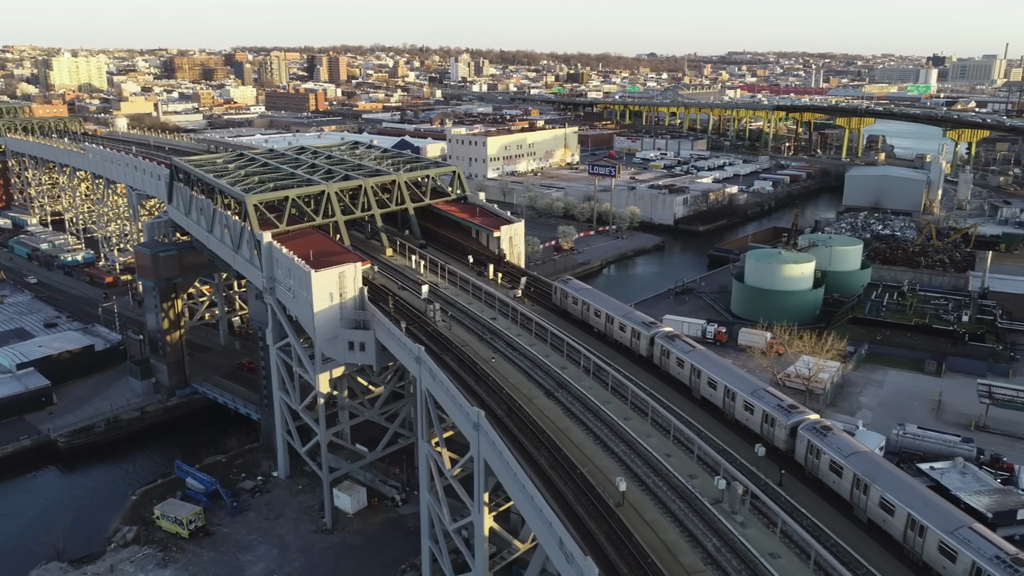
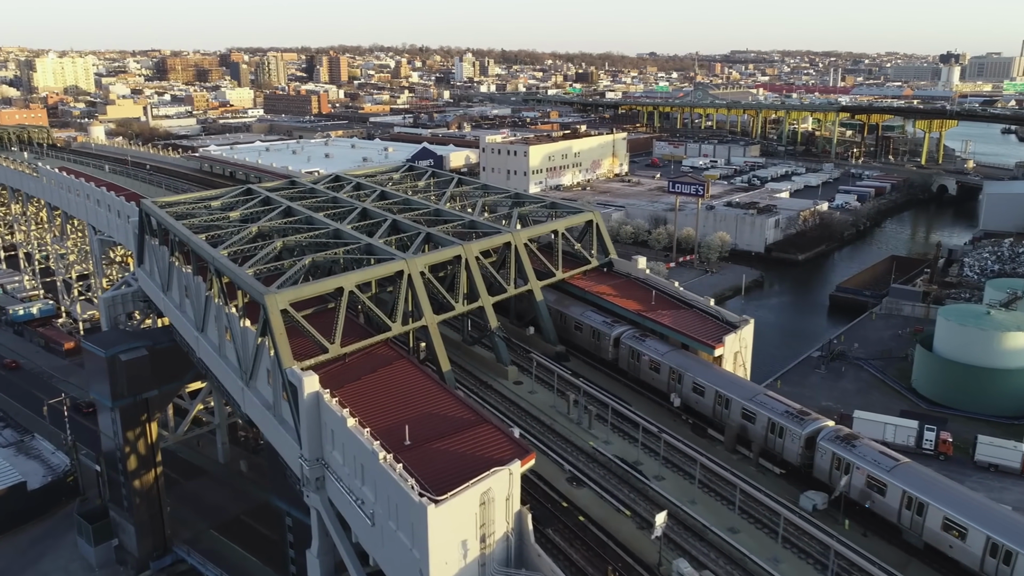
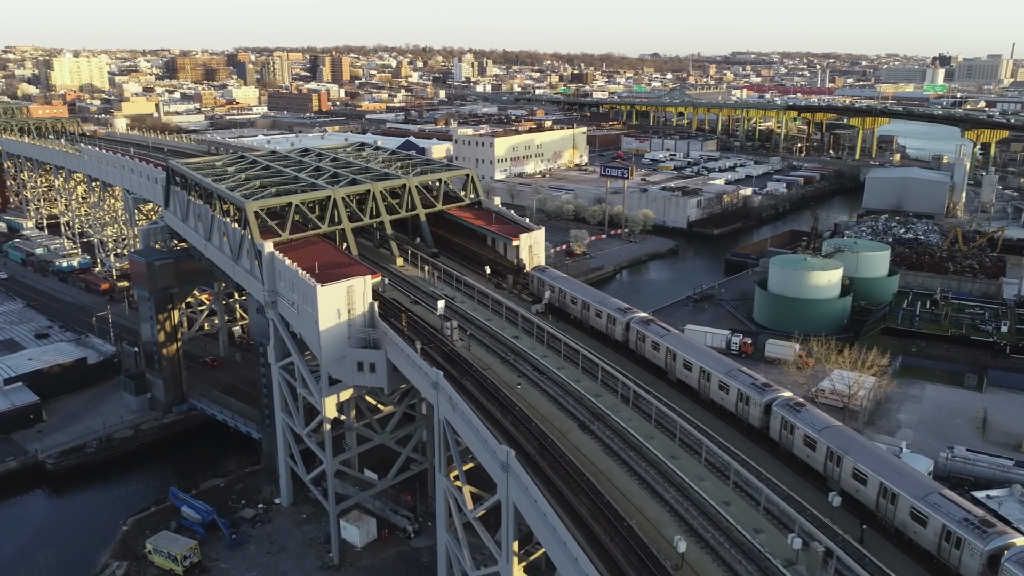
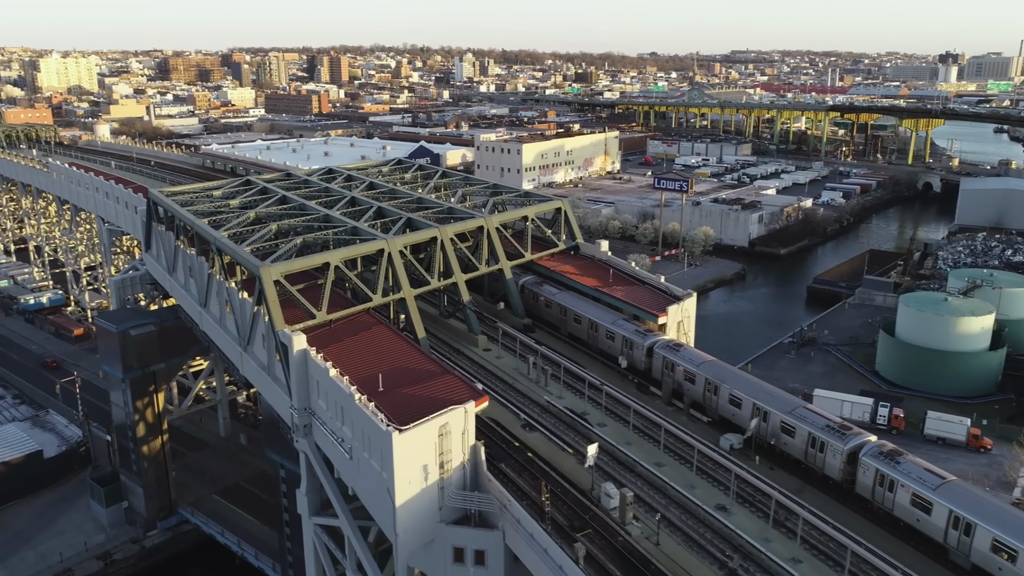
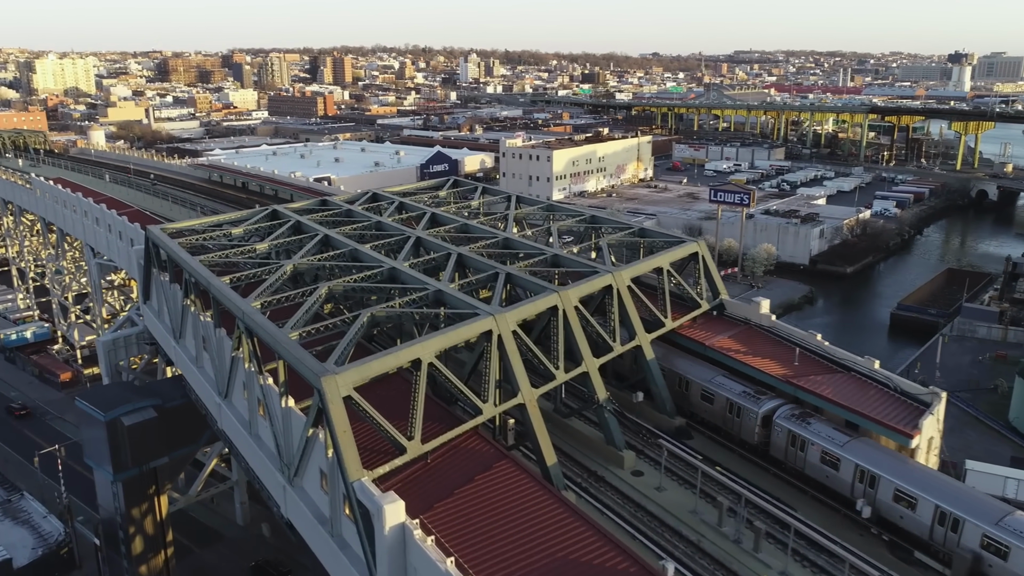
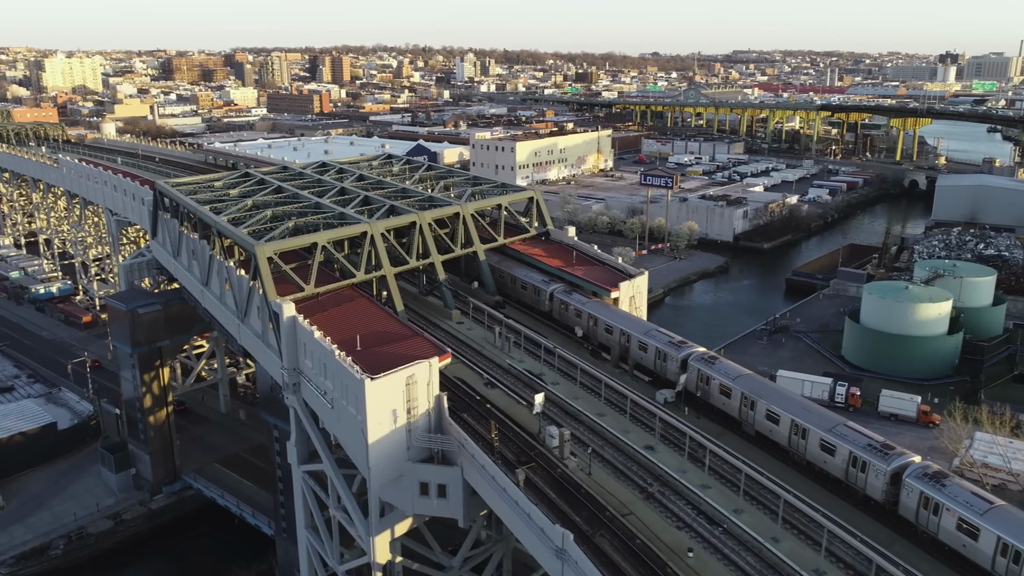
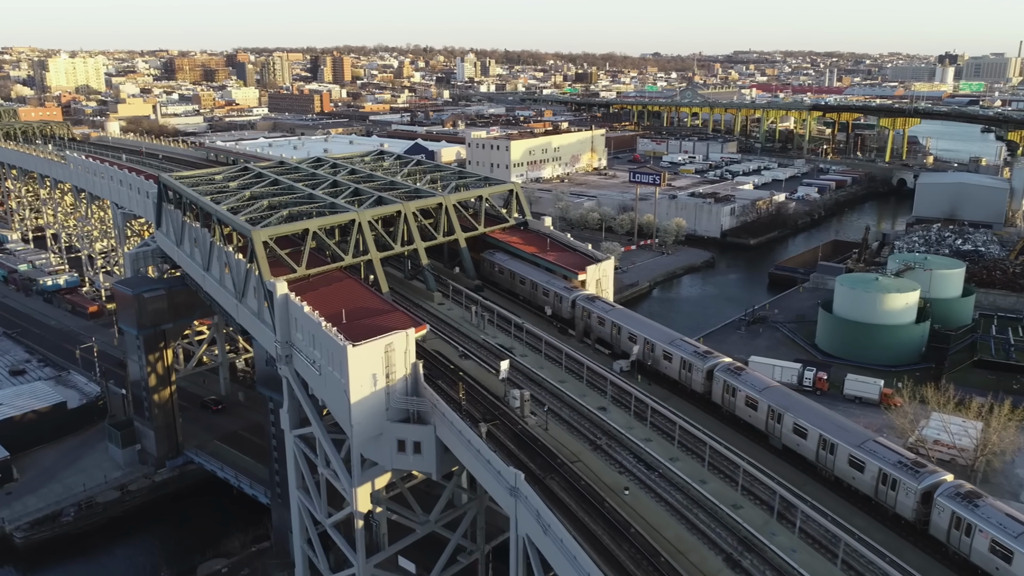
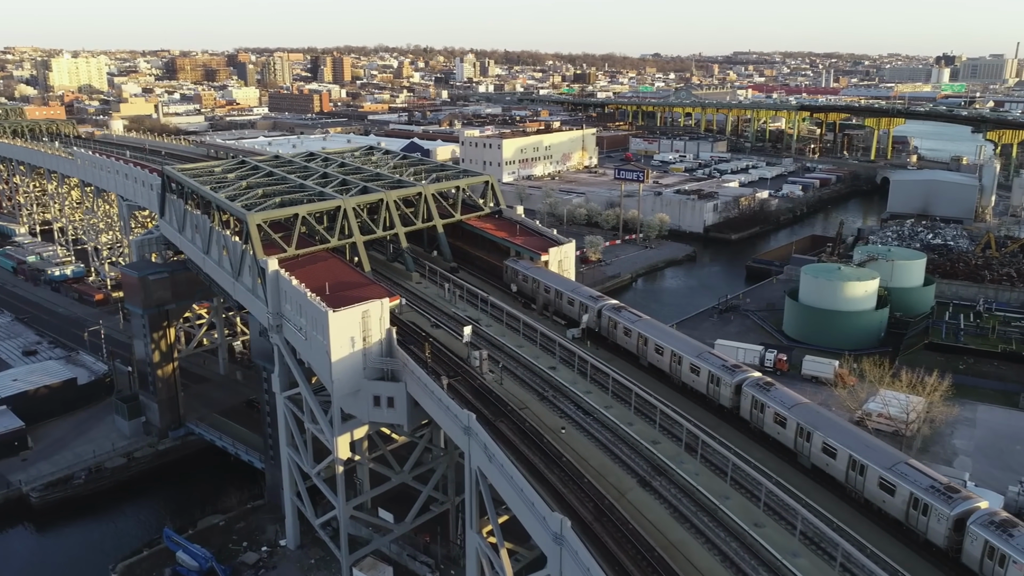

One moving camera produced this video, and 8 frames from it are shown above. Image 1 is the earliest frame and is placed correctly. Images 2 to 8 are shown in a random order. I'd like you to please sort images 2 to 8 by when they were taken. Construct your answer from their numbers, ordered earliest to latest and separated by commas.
3, 8, 7, 6, 4, 2, 5
